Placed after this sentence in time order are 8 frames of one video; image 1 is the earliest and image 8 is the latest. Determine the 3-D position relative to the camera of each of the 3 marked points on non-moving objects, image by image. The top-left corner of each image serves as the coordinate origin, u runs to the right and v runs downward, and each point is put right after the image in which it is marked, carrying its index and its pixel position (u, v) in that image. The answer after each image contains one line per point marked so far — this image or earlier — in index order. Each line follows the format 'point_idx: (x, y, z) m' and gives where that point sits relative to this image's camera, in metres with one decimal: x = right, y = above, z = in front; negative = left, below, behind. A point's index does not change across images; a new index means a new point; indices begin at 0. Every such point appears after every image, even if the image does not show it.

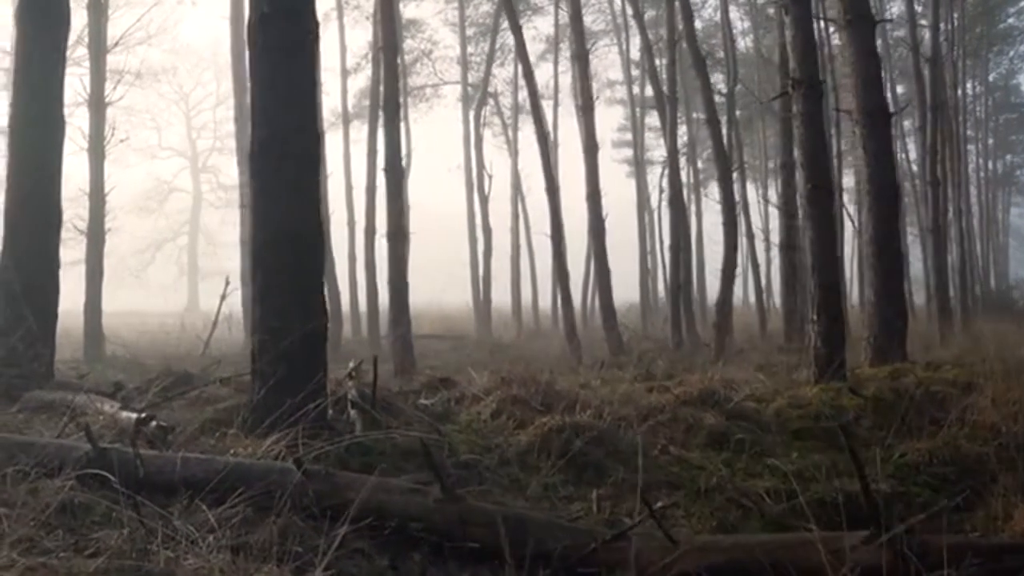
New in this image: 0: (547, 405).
0: (+0.3, -0.9, +7.9) m
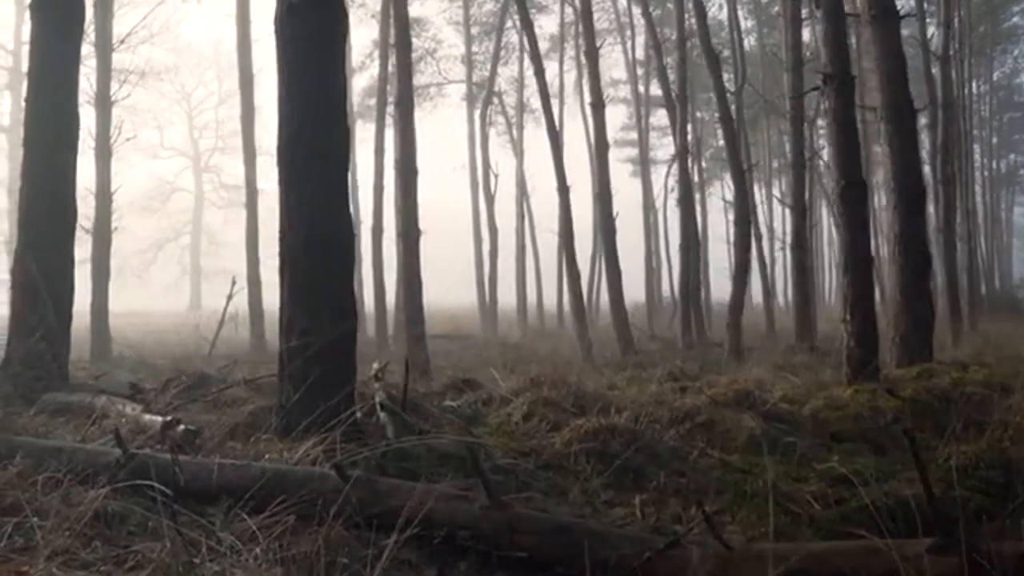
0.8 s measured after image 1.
0: (+0.6, -0.9, +7.6) m
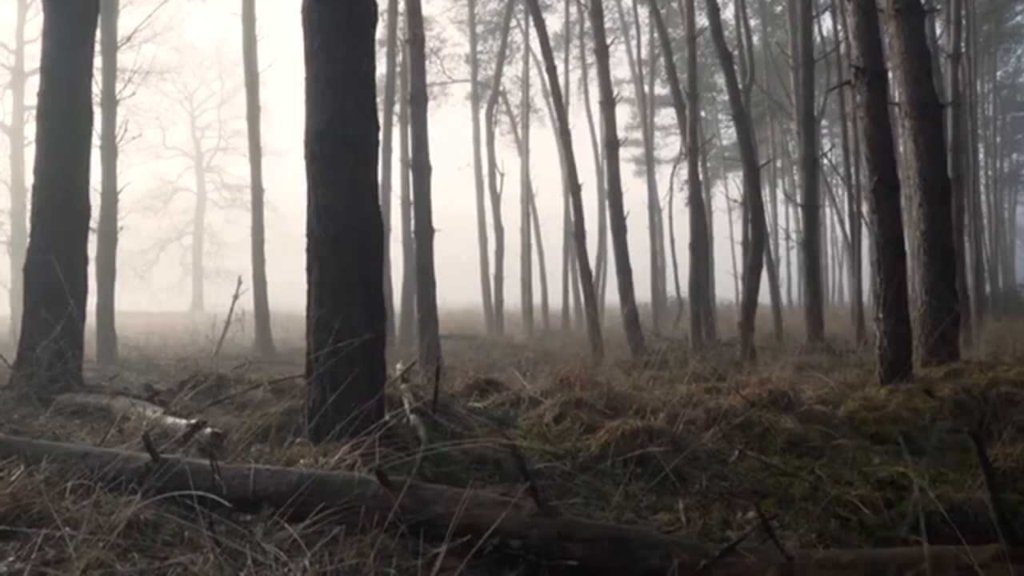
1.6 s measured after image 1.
0: (+0.8, -0.9, +7.4) m
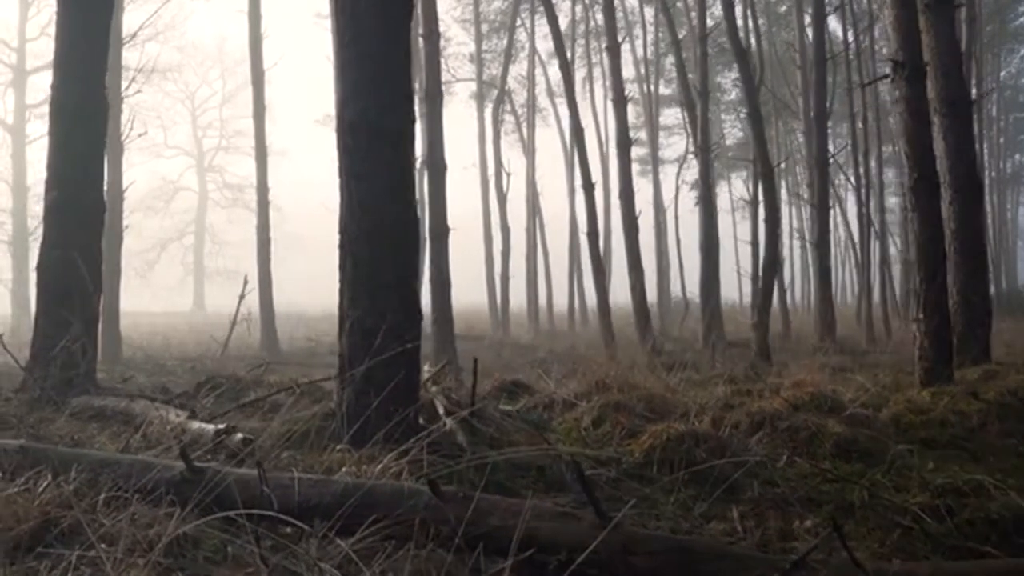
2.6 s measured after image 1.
0: (+1.0, -0.9, +7.1) m
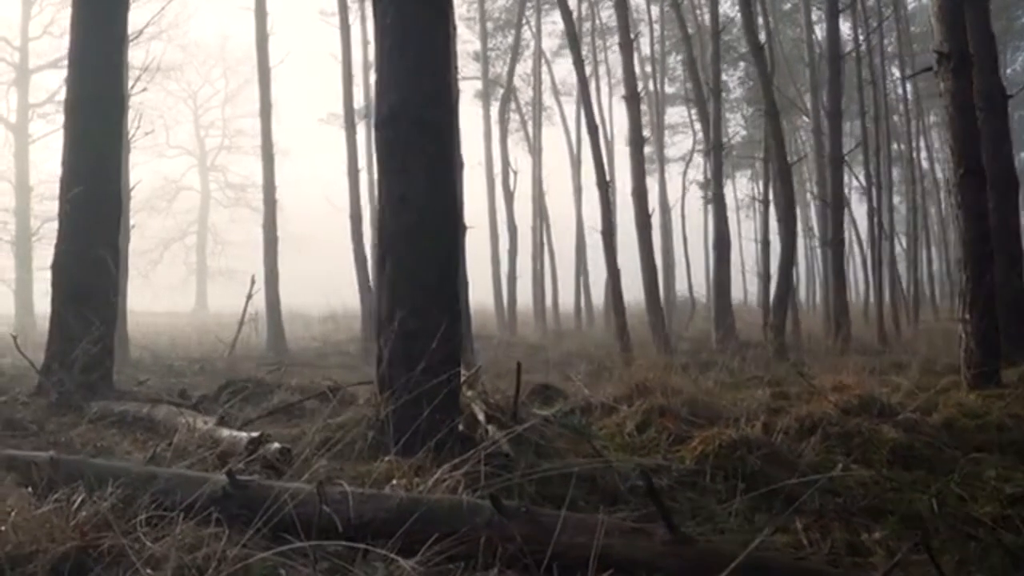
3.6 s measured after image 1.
0: (+1.3, -0.9, +6.8) m
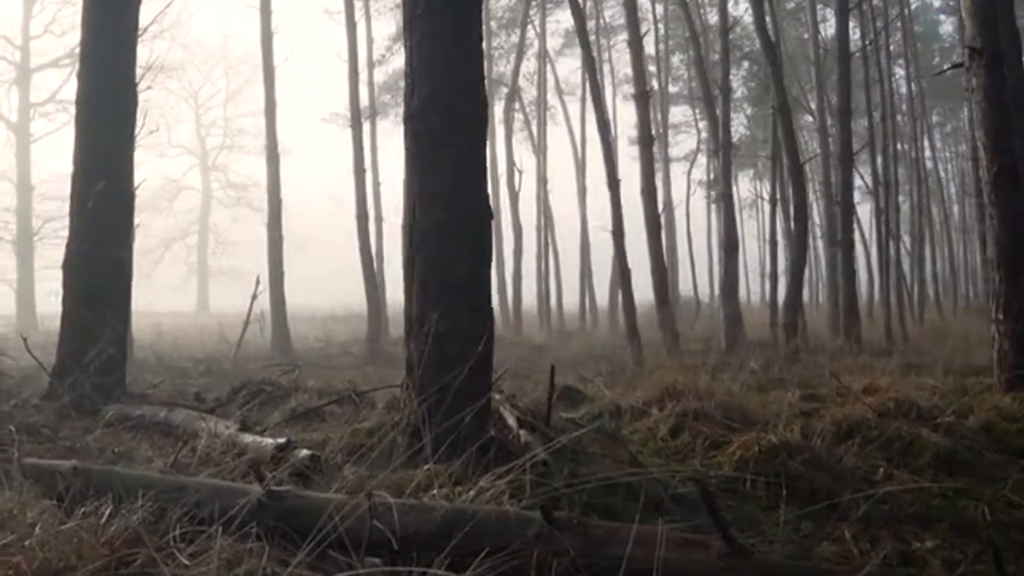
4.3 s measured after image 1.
0: (+1.5, -0.9, +6.6) m
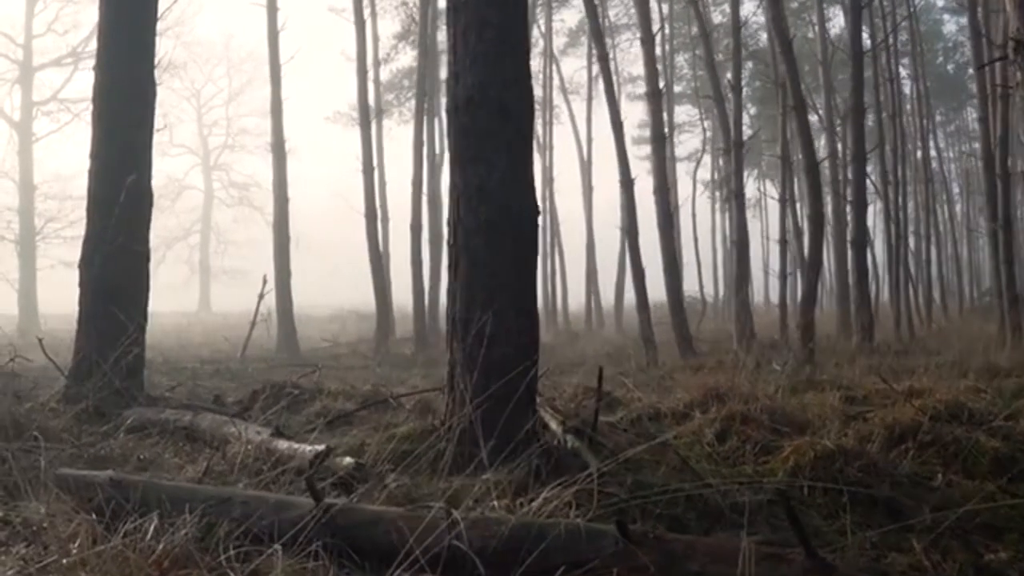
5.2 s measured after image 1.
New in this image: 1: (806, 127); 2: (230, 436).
0: (+1.8, -0.9, +6.4) m
1: (+6.0, +3.3, +19.9) m
2: (-1.6, -0.8, +5.6) m
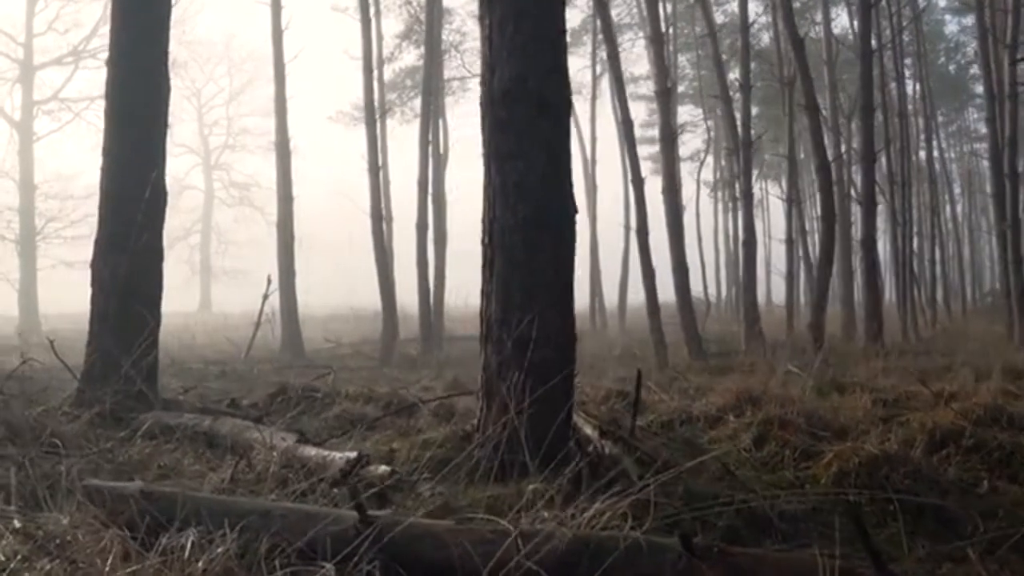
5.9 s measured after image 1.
0: (+1.9, -0.9, +6.2) m
1: (+6.1, +3.3, +19.7) m
2: (-1.4, -0.8, +5.4) m
